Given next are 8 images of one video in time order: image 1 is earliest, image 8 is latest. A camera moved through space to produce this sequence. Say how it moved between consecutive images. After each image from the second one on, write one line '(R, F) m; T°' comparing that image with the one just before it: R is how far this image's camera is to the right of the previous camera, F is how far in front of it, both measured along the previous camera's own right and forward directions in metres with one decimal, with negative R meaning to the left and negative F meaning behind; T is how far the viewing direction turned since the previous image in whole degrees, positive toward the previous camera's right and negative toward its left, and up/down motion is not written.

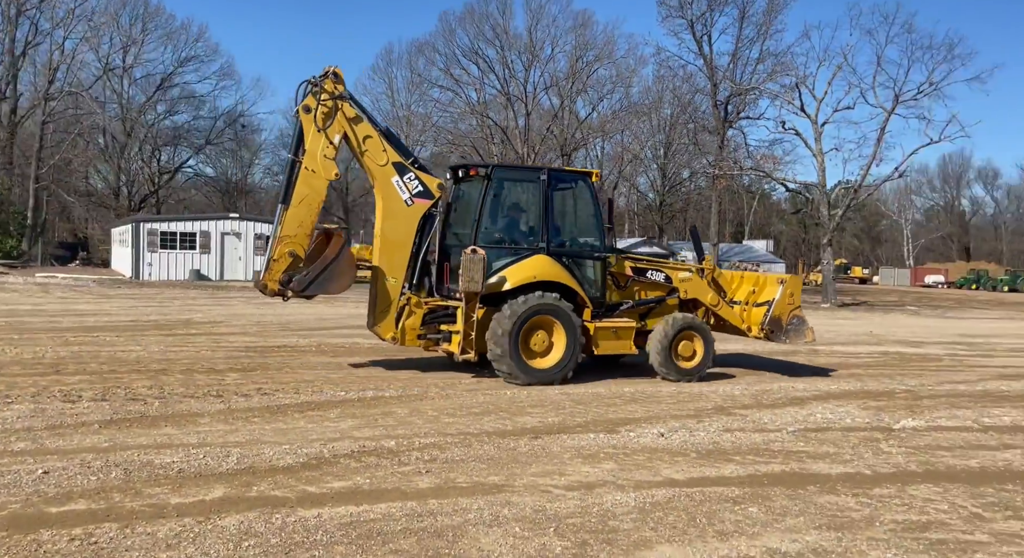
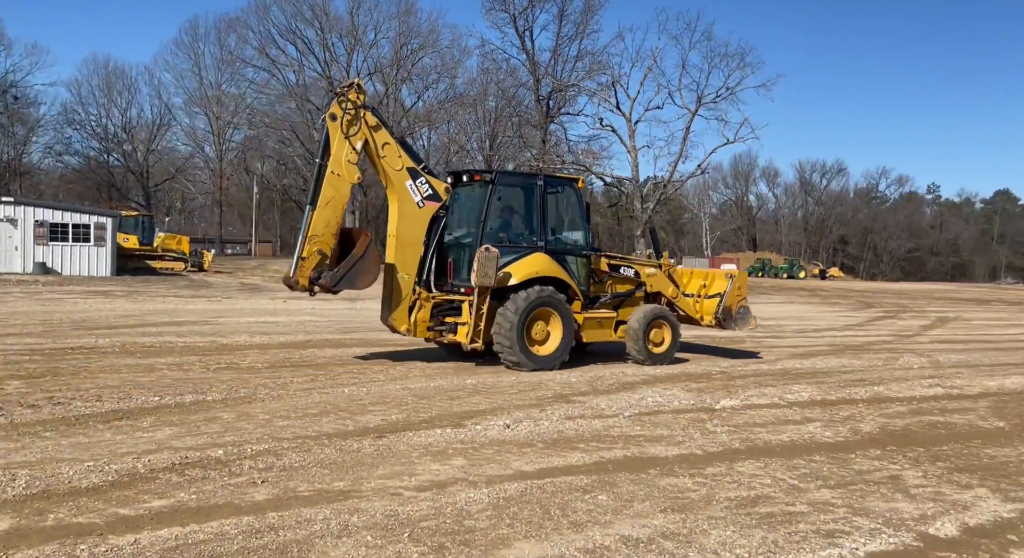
(-0.4, +0.2) m; +14°
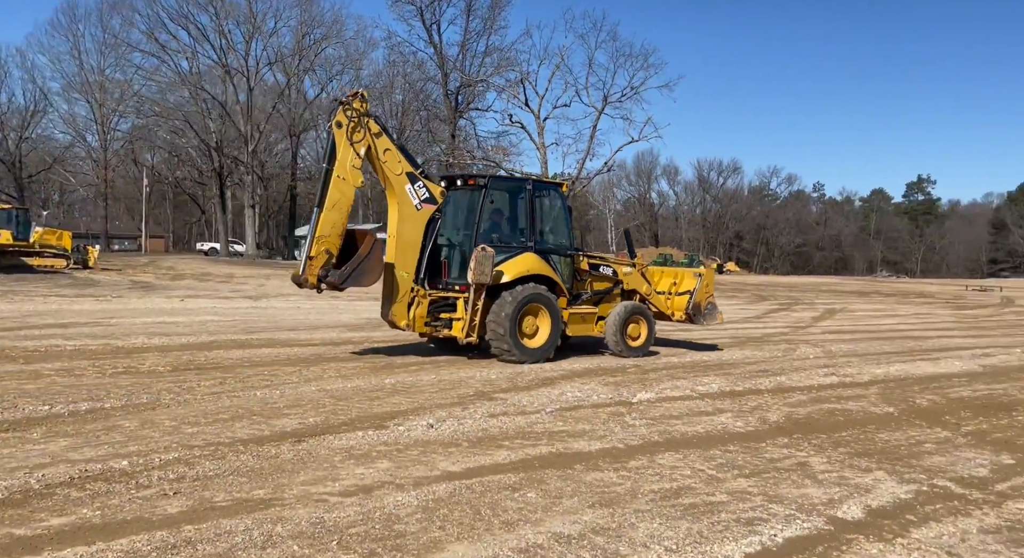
(-0.2, +0.1) m; +8°
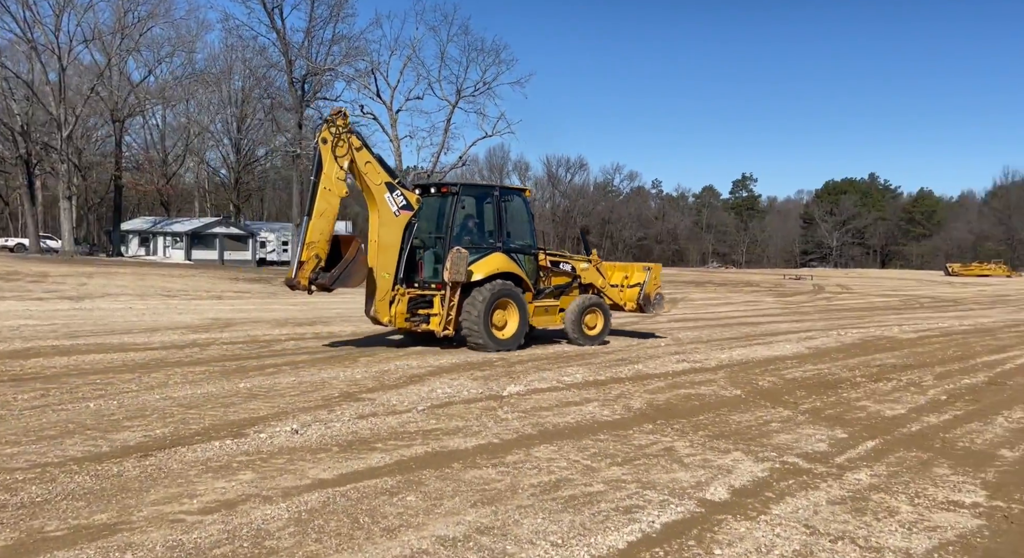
(-0.3, +0.3) m; +11°
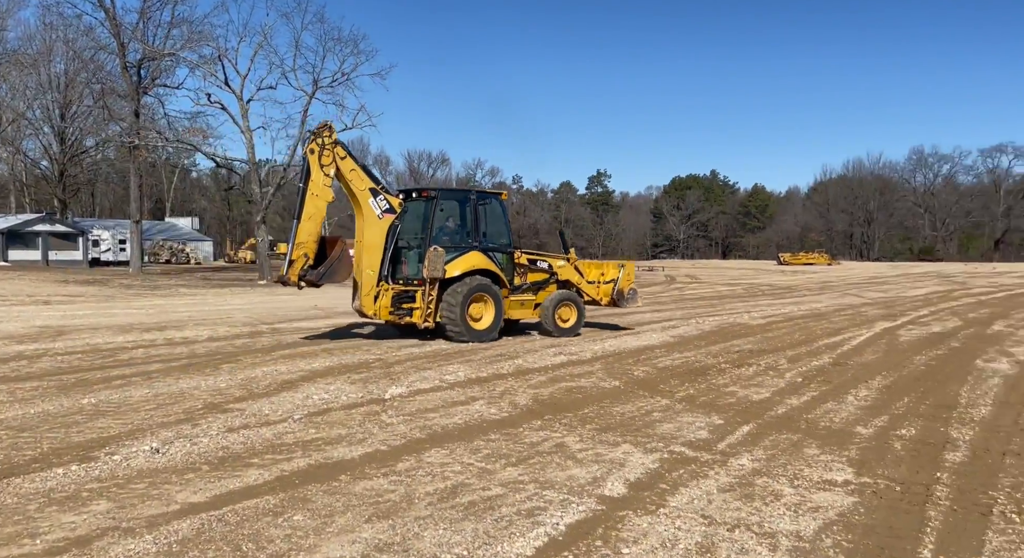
(-0.3, +0.4) m; +10°
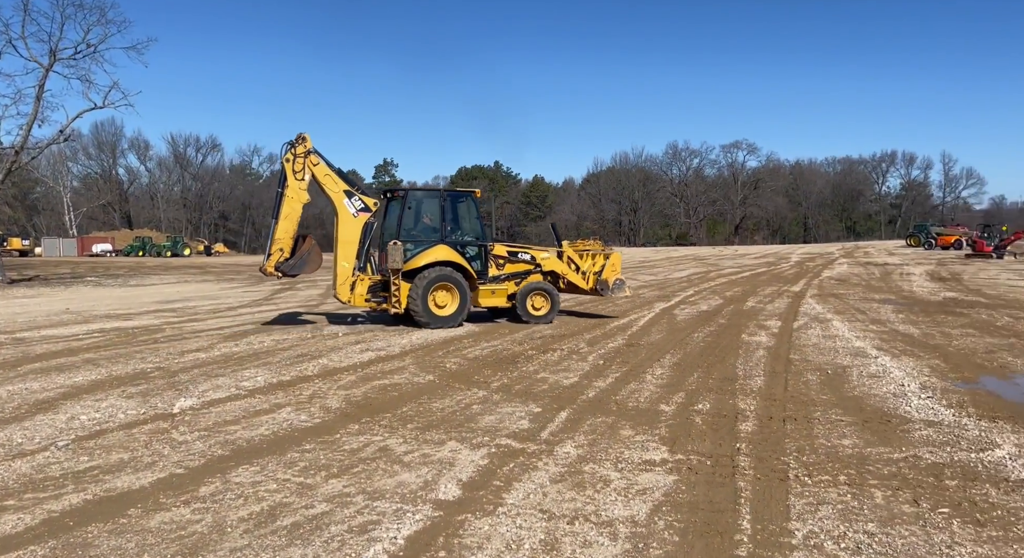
(-0.3, +0.6) m; +15°
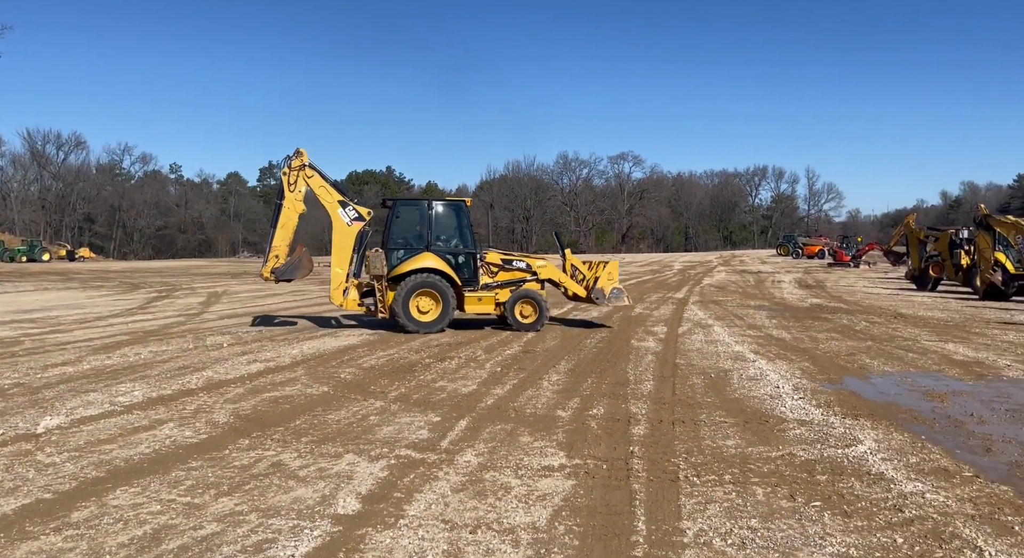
(0.0, +0.1) m; +7°
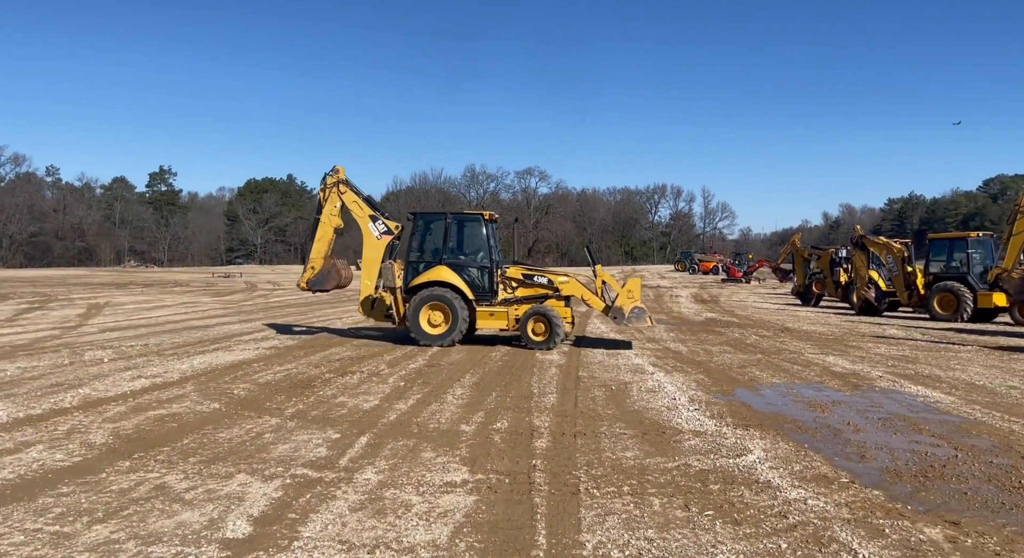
(0.0, +0.1) m; +6°
